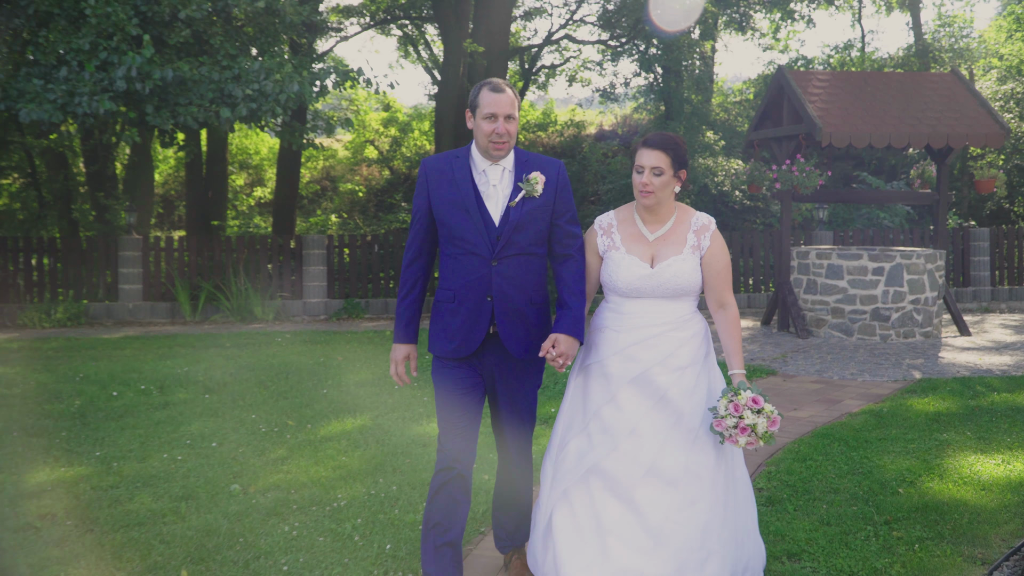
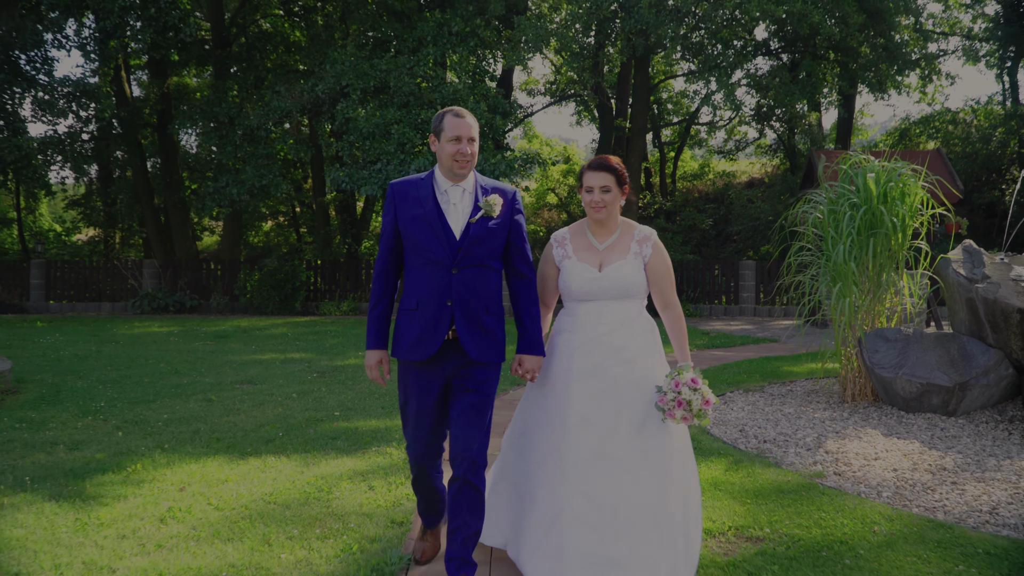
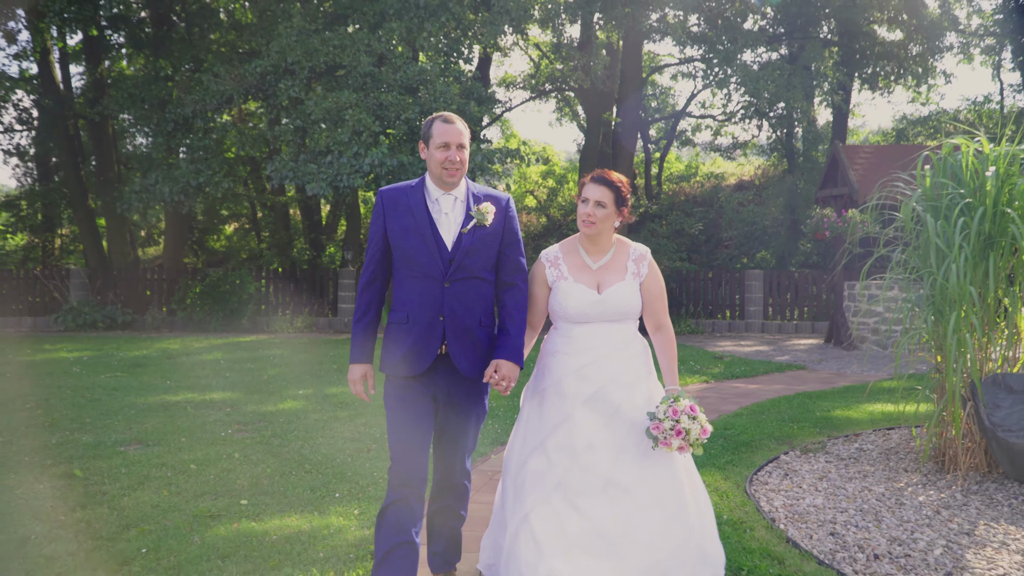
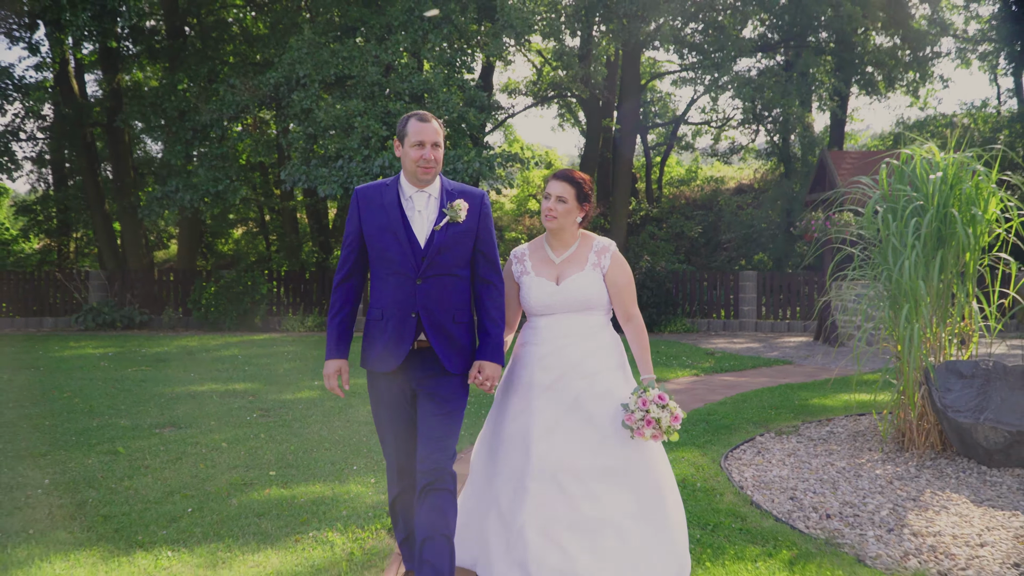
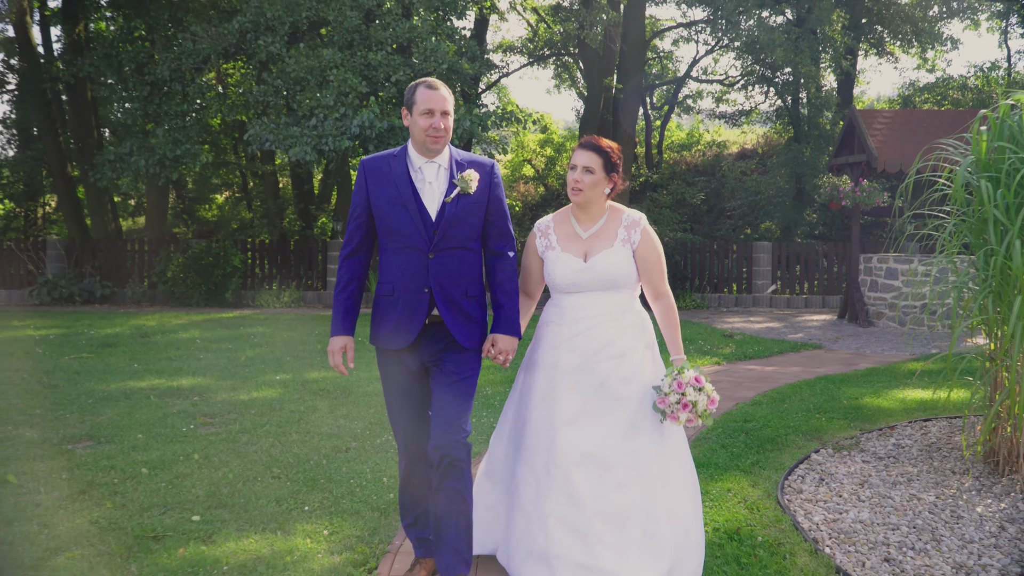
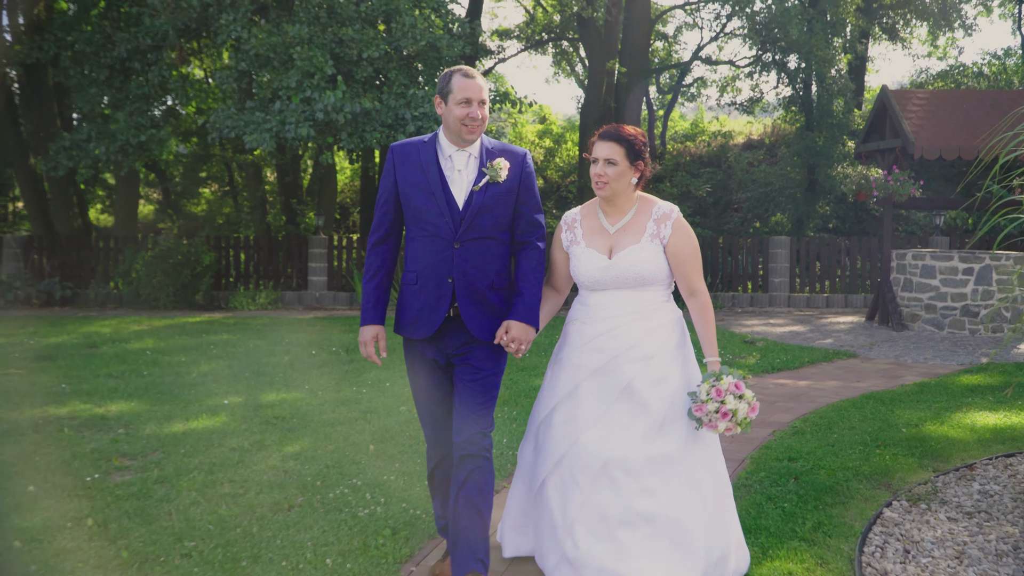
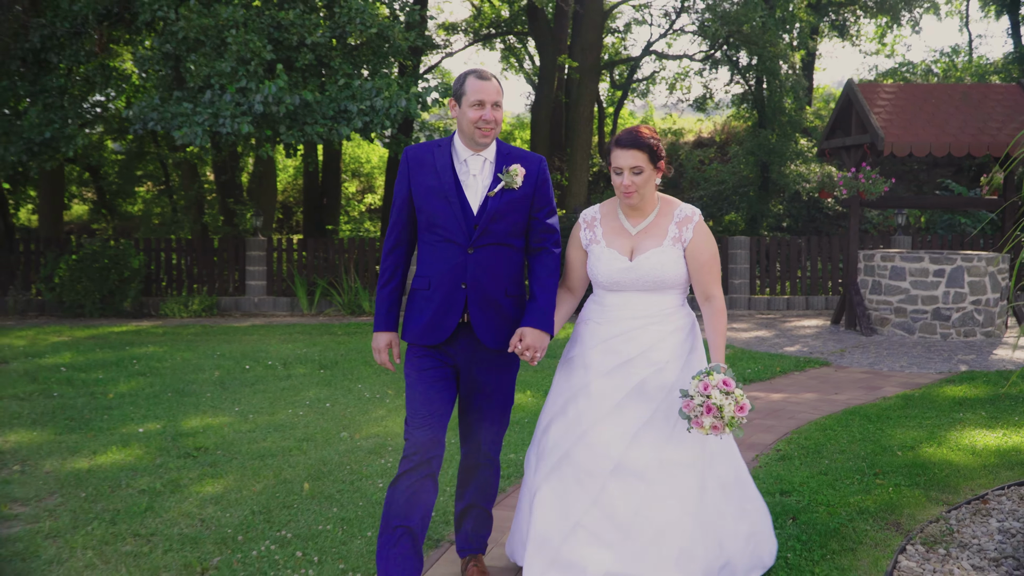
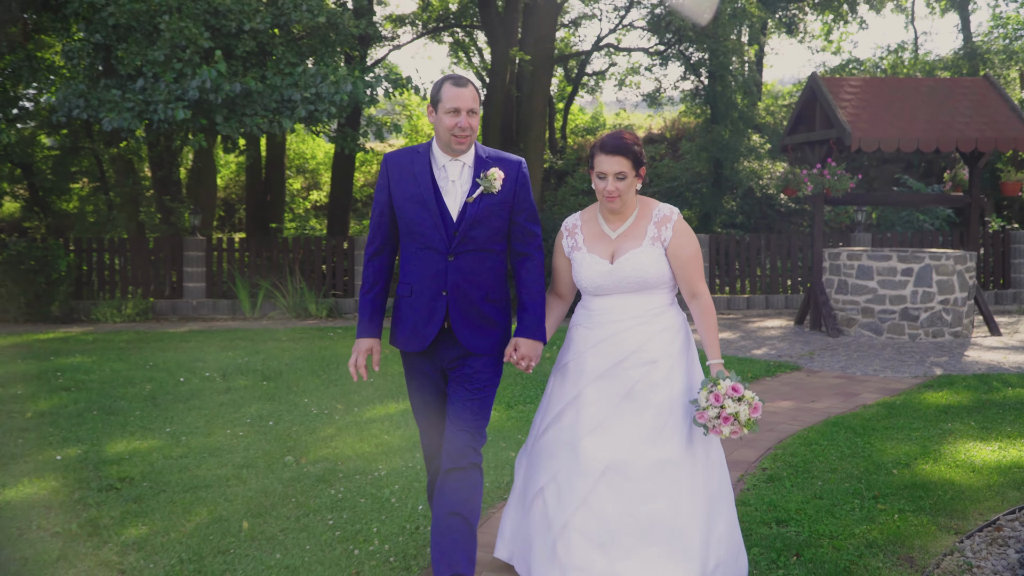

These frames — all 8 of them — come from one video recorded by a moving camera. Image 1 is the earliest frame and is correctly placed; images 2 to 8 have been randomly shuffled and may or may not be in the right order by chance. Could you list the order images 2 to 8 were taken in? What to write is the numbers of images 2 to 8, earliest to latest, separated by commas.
8, 7, 6, 5, 3, 4, 2
